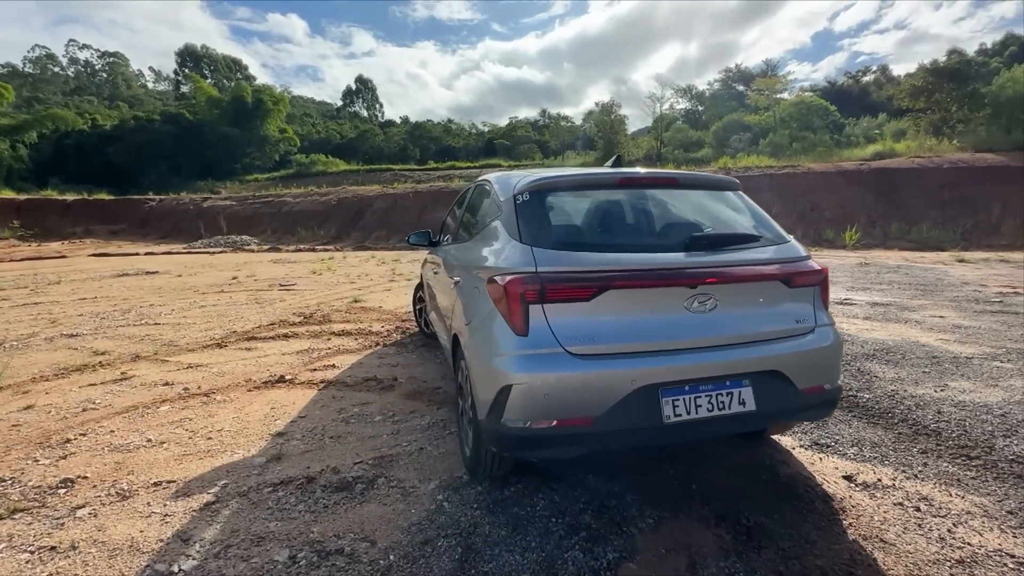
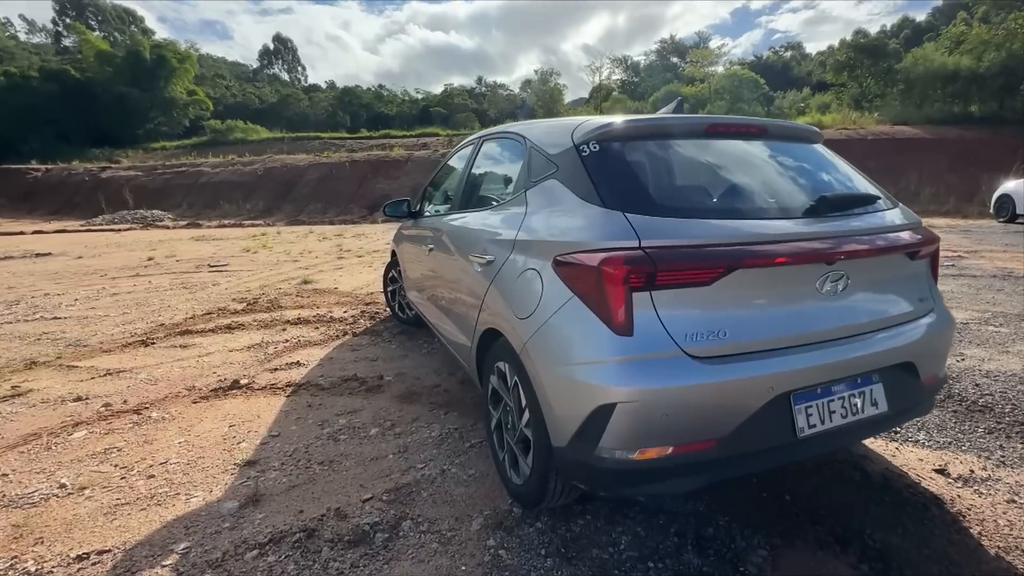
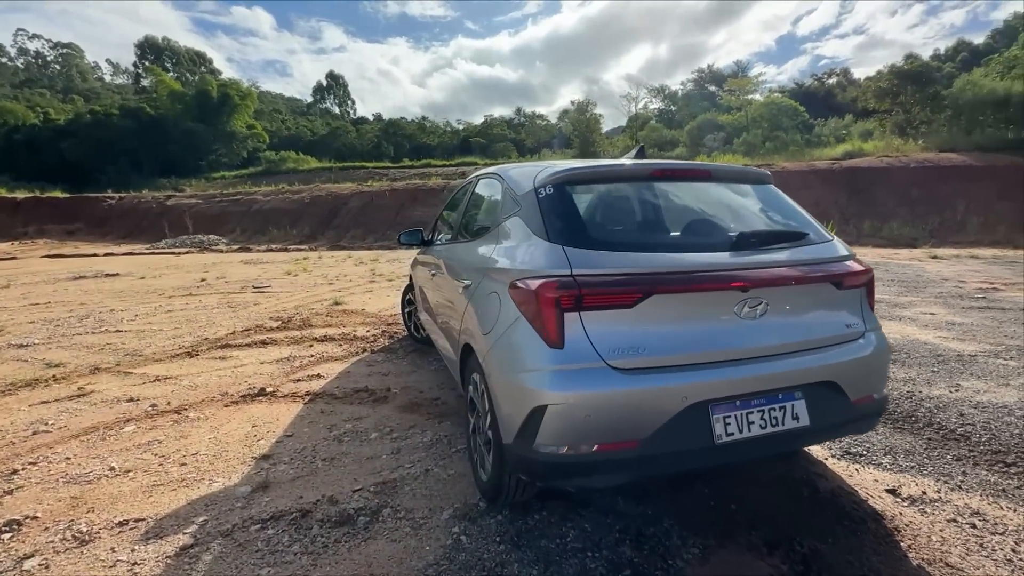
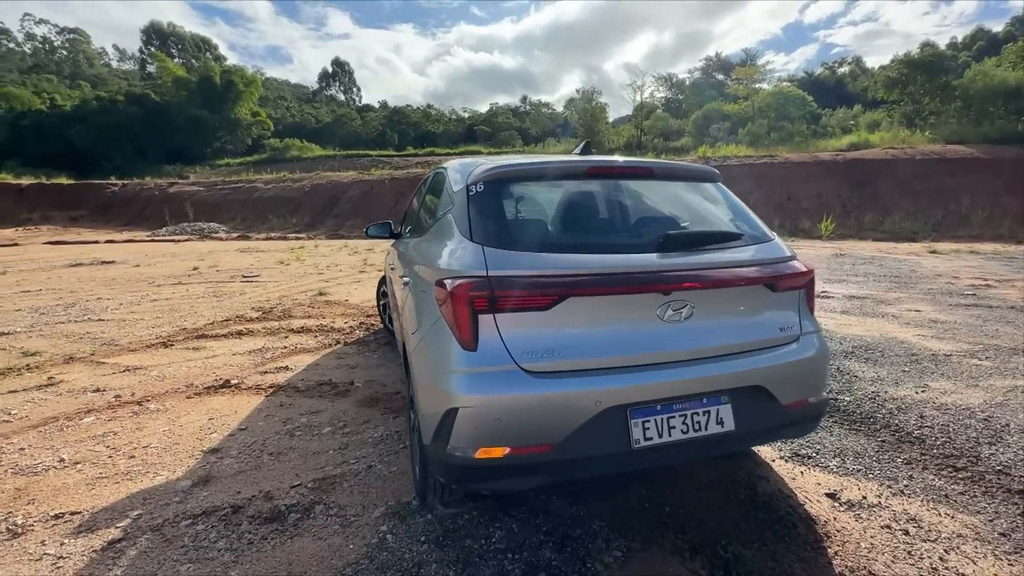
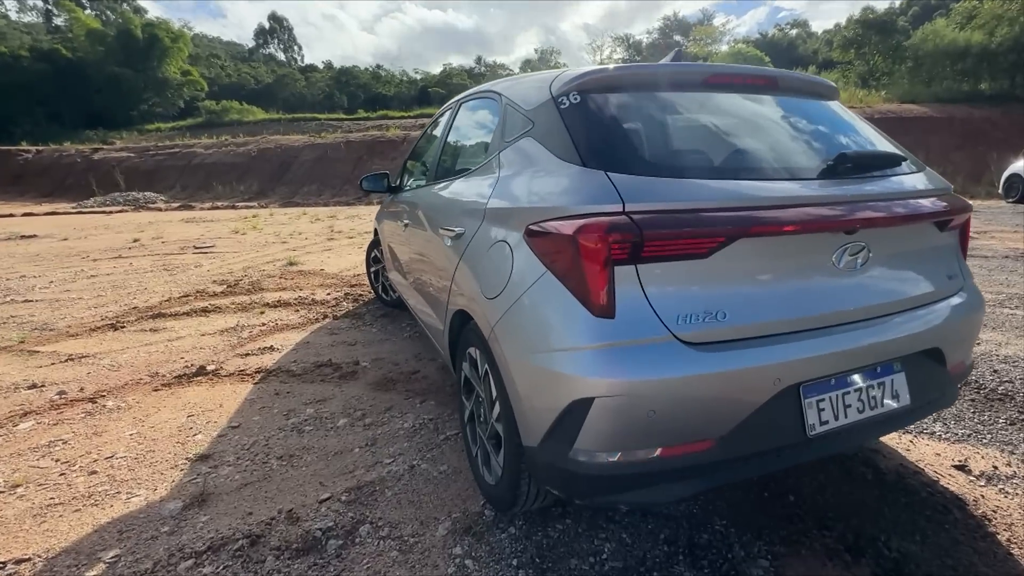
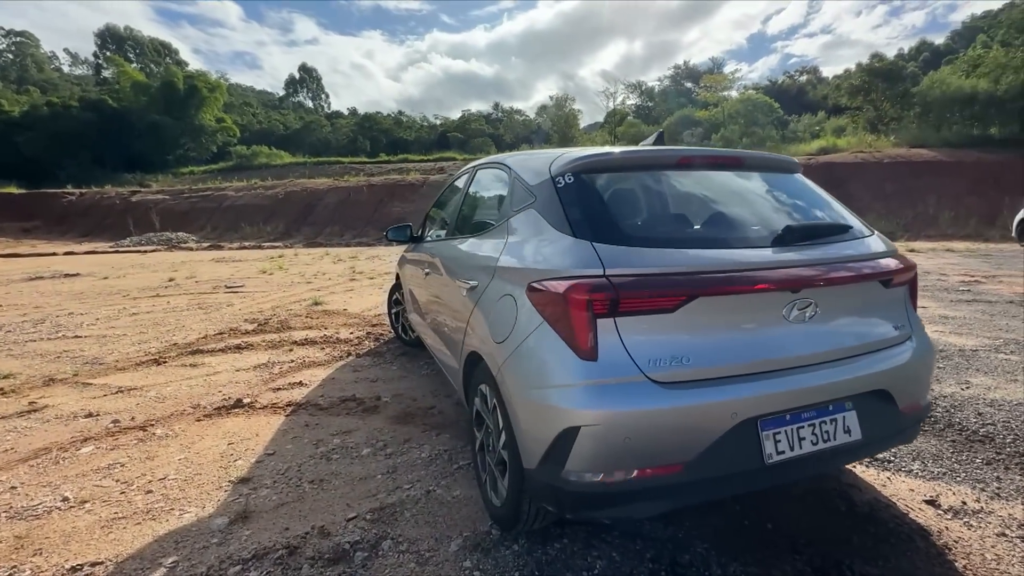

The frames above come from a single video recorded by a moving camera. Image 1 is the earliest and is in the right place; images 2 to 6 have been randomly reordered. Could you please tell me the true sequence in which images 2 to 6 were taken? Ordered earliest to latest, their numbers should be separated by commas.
3, 6, 2, 5, 4
